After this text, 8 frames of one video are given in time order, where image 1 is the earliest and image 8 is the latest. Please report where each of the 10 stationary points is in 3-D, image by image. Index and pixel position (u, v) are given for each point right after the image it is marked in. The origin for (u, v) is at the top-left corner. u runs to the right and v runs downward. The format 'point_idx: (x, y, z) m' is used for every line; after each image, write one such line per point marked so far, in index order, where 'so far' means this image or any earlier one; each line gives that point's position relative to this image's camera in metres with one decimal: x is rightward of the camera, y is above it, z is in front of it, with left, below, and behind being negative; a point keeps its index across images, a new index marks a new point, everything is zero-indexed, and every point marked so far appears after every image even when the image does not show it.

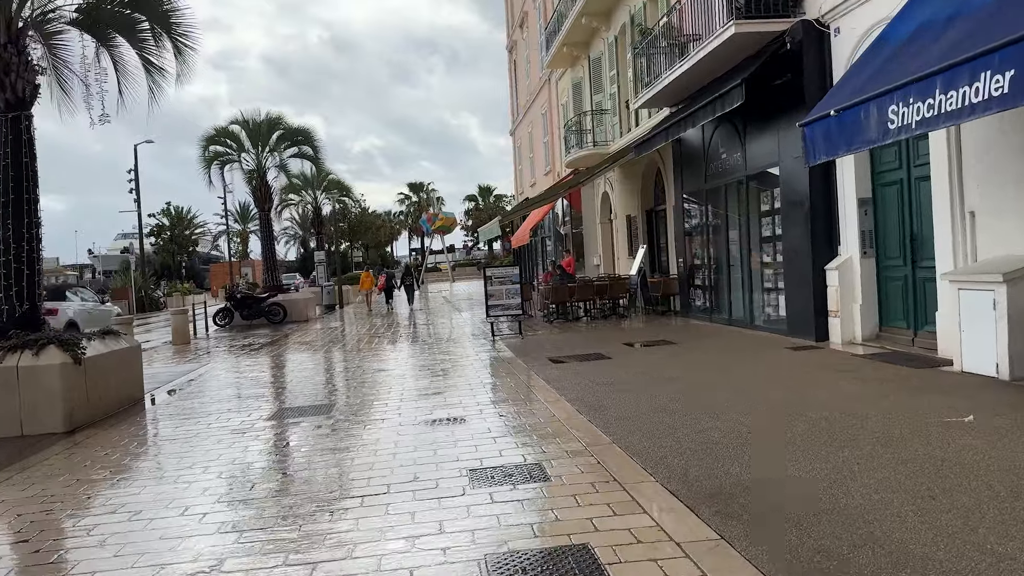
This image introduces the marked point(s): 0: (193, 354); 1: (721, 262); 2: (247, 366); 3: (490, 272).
0: (-6.6, -1.3, +16.3) m
1: (+3.4, +0.4, +13.0) m
2: (-4.8, -1.3, +14.7) m
3: (-0.4, +0.3, +12.7) m
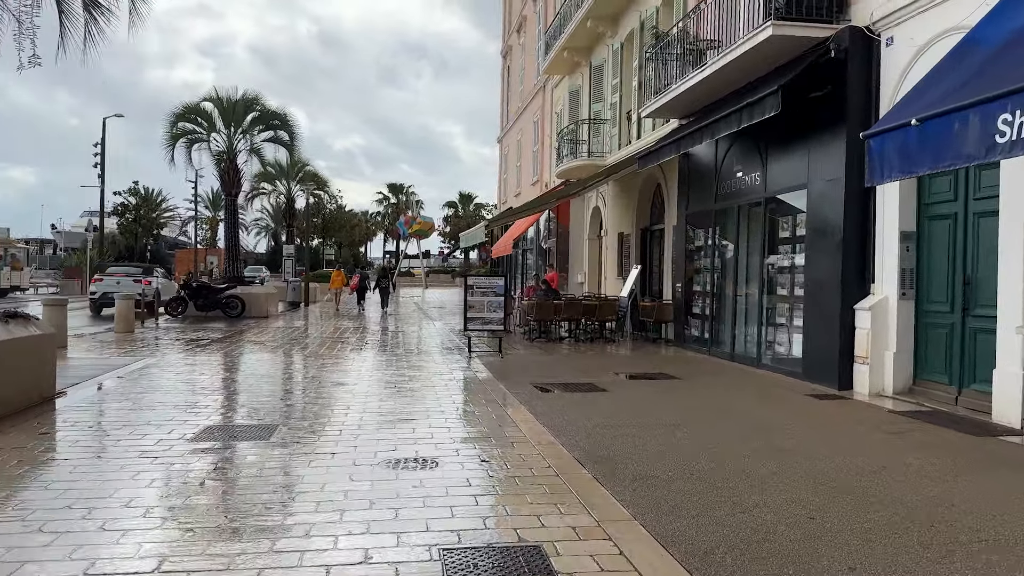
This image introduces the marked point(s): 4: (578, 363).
0: (-7.0, -1.0, +14.8) m
1: (+3.2, 0.0, +11.9) m
2: (-5.2, -1.1, +13.2) m
3: (-0.6, +0.1, +11.4) m
4: (+0.9, -1.1, +11.2) m
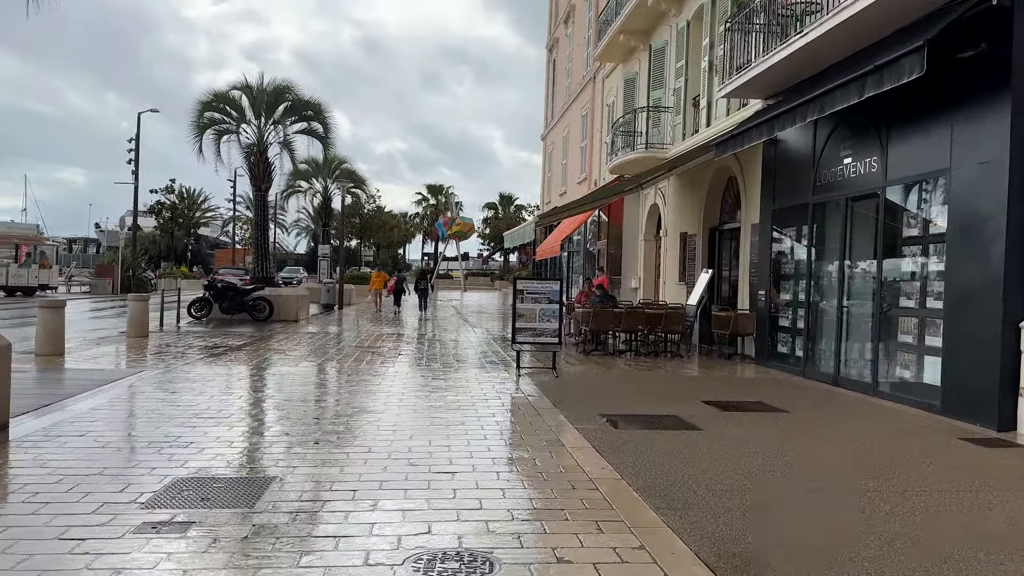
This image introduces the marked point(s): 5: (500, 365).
0: (-6.2, -1.0, +13.4) m
1: (+3.9, -0.1, +10.0) m
2: (-4.5, -1.2, +11.7) m
3: (+0.1, 0.0, +9.7) m
4: (+1.6, -1.1, +9.4) m
5: (-0.1, -1.2, +13.2) m
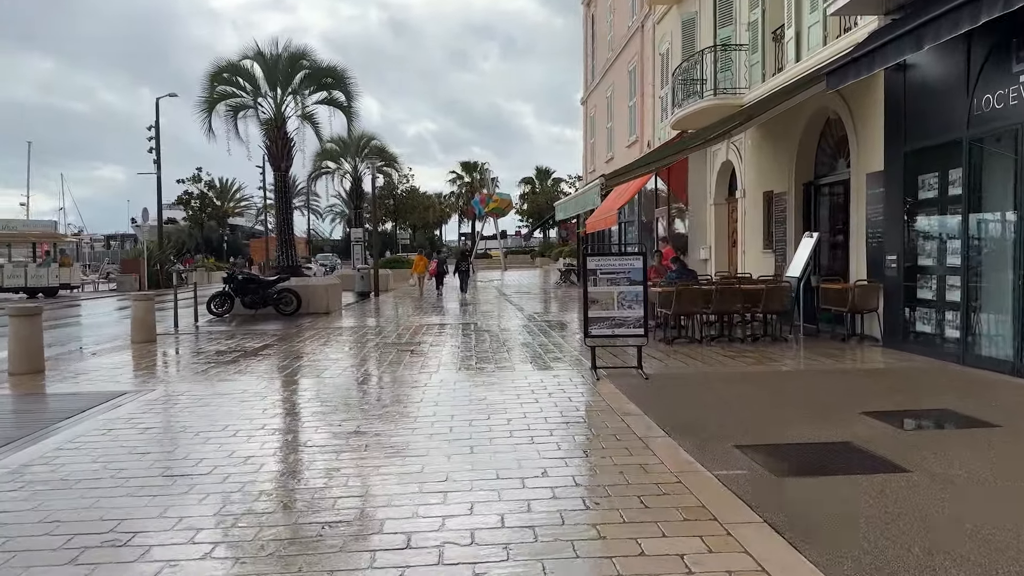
0: (-5.2, -1.0, +11.6) m
1: (+4.6, +0.2, +7.7) m
2: (-3.6, -1.1, +9.8) m
3: (+0.8, +0.2, +7.6) m
4: (+2.3, -0.9, +7.3) m
5: (+0.8, -0.9, +11.1) m
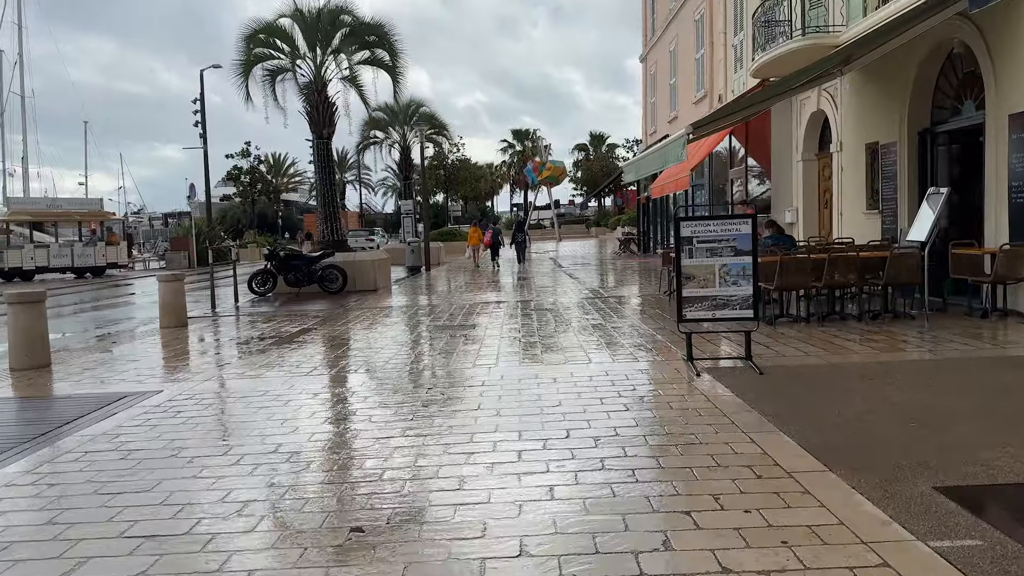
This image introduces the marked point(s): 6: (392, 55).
0: (-4.4, -0.7, +10.5) m
1: (+5.2, +0.5, +5.9) m
2: (-2.9, -0.9, +8.7) m
3: (+1.3, +0.5, +6.1) m
4: (+2.9, -0.7, +5.7) m
5: (+1.6, -0.6, +9.6) m
6: (-2.6, +5.0, +16.8) m
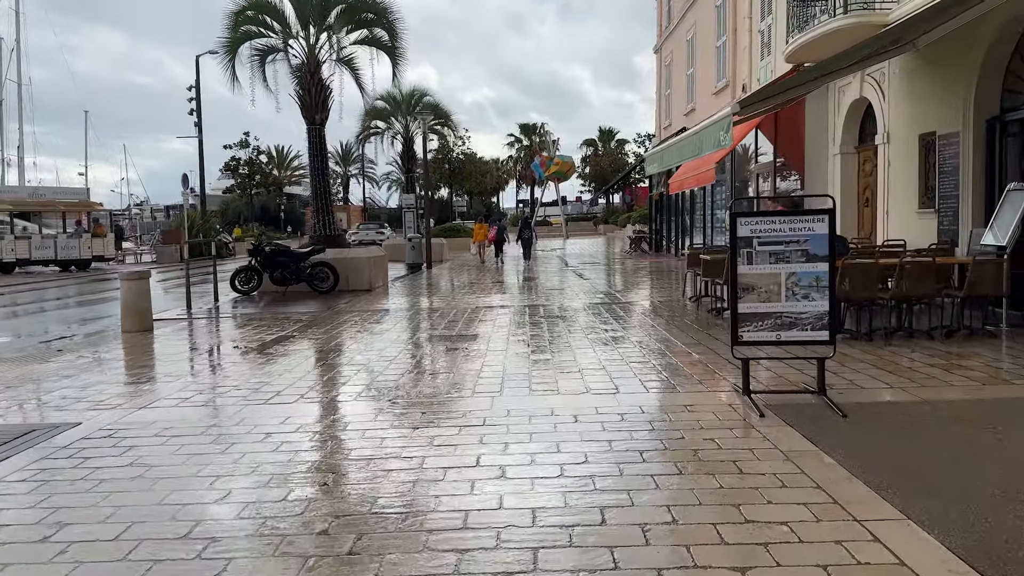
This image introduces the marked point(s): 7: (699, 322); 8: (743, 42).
0: (-4.3, -0.7, +9.3) m
1: (+5.3, +0.4, +4.6) m
2: (-2.8, -0.9, +7.4) m
3: (+1.4, +0.4, +4.8) m
4: (+3.0, -0.8, +4.4) m
5: (+1.7, -0.7, +8.3) m
6: (-2.4, +5.0, +15.5) m
7: (+2.2, -0.4, +9.2) m
8: (+5.3, +5.6, +18.0) m
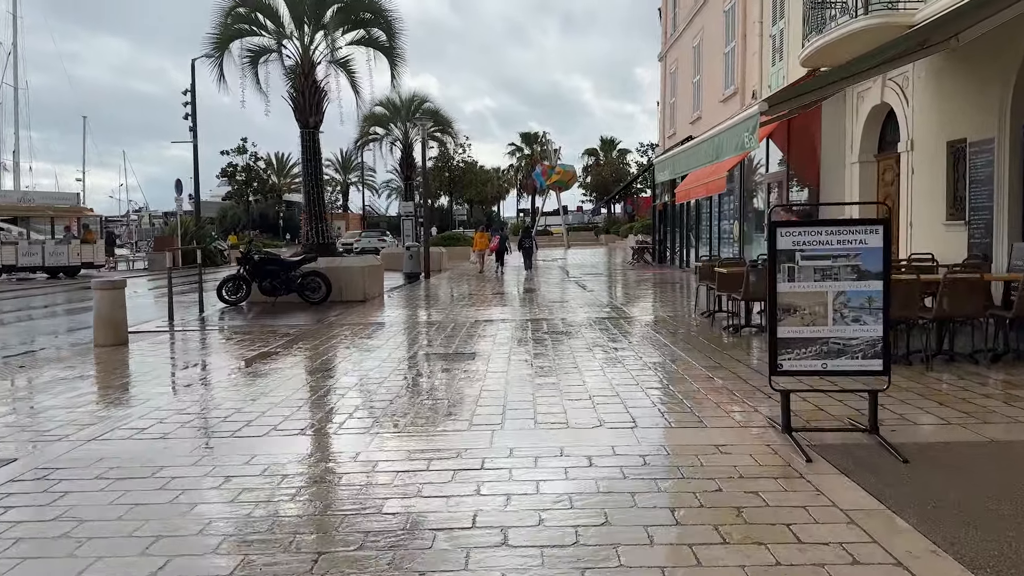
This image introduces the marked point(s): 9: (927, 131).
0: (-4.3, -0.8, +8.6) m
1: (+5.3, +0.2, +3.9) m
2: (-2.8, -1.0, +6.7) m
3: (+1.4, +0.3, +4.1) m
4: (+3.0, -0.9, +3.7) m
5: (+1.7, -0.8, +7.6) m
6: (-2.3, +4.8, +14.9) m
7: (+2.2, -0.6, +8.5) m
8: (+5.3, +5.3, +17.5) m
9: (+5.4, +2.1, +10.4) m
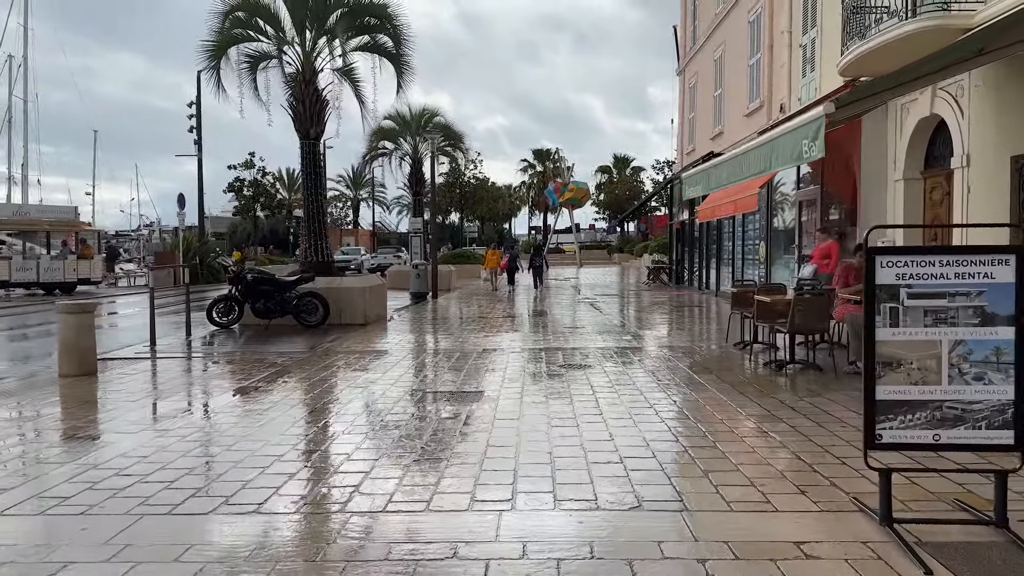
0: (-4.1, -1.1, +7.7) m
1: (+5.3, 0.0, +2.9) m
2: (-2.7, -1.2, +5.8) m
3: (+1.5, +0.1, +3.2) m
4: (+3.0, -1.1, +2.7) m
5: (+1.8, -1.1, +6.6) m
6: (-2.1, +4.4, +14.1) m
7: (+2.3, -0.9, +7.5) m
8: (+5.6, +4.8, +16.5) m
9: (+5.6, +1.7, +9.4) m
